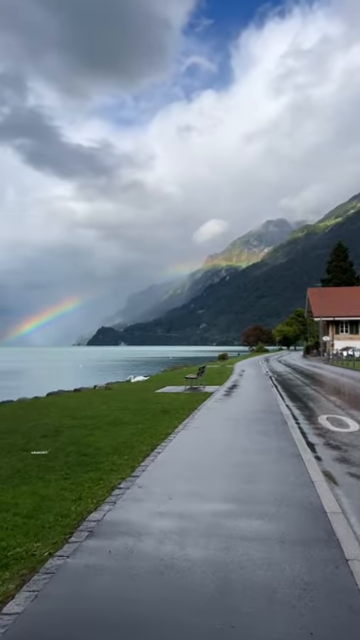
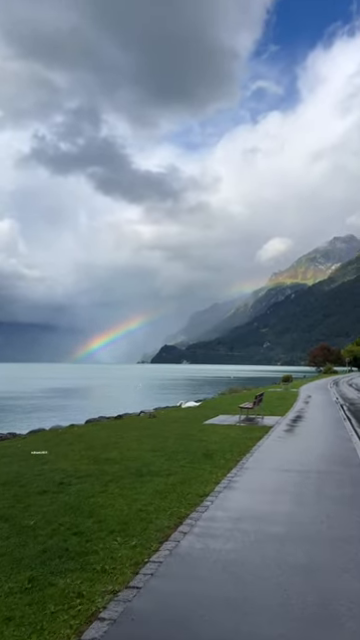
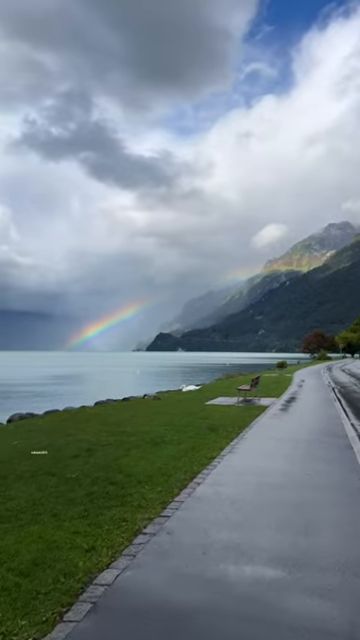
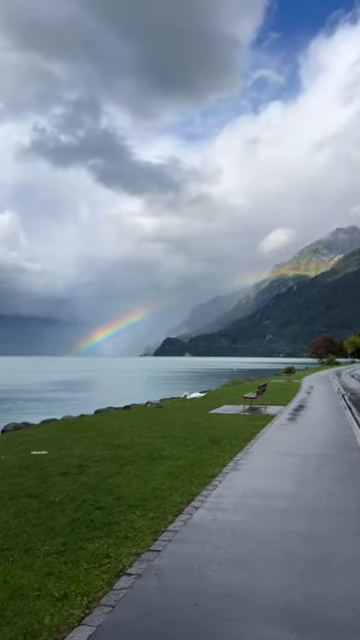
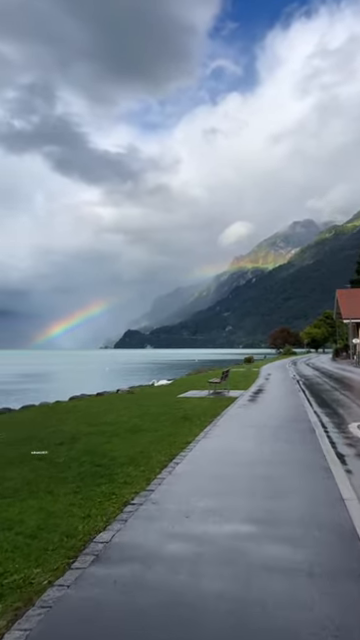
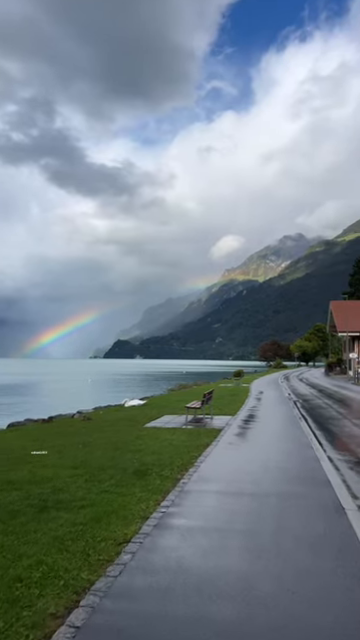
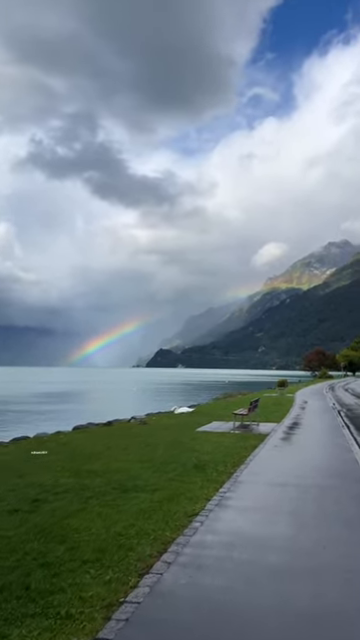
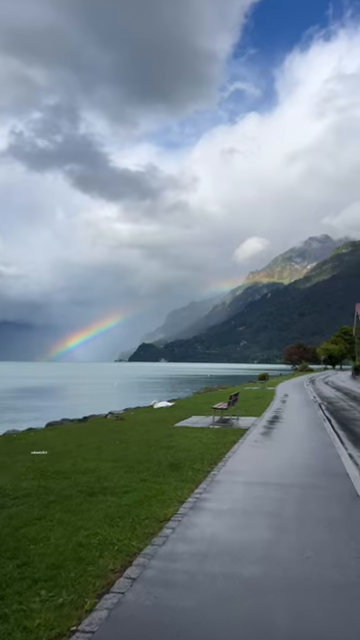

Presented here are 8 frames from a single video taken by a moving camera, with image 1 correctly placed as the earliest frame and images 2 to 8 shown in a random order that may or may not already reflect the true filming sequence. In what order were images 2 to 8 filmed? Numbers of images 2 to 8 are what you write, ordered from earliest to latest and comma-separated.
5, 3, 4, 2, 7, 8, 6
